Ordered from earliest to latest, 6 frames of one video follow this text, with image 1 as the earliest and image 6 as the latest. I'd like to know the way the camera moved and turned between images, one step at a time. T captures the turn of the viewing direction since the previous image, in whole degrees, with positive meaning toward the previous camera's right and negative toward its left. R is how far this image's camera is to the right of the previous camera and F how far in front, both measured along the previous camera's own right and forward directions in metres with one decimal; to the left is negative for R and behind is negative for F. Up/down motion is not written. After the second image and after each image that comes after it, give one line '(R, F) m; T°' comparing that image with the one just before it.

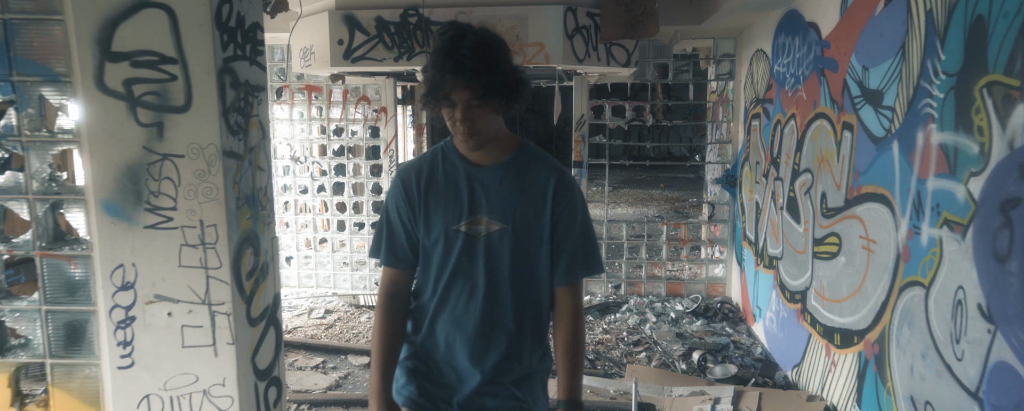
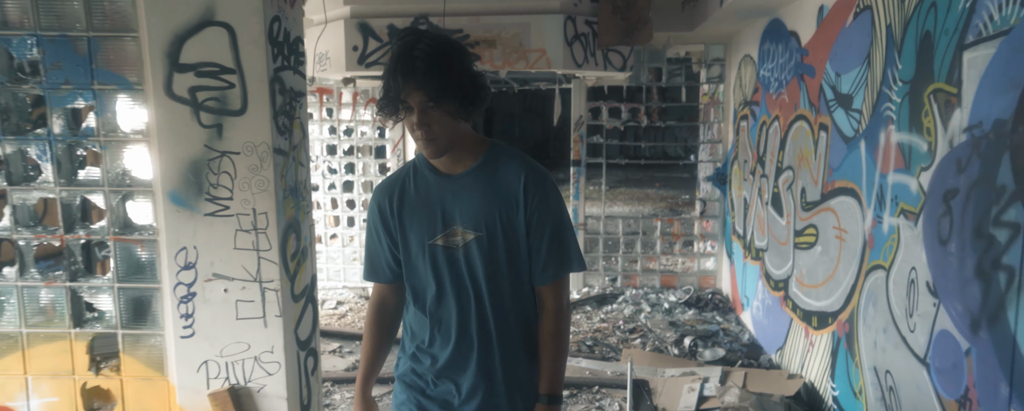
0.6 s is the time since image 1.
(-0.1, -0.3) m; 0°
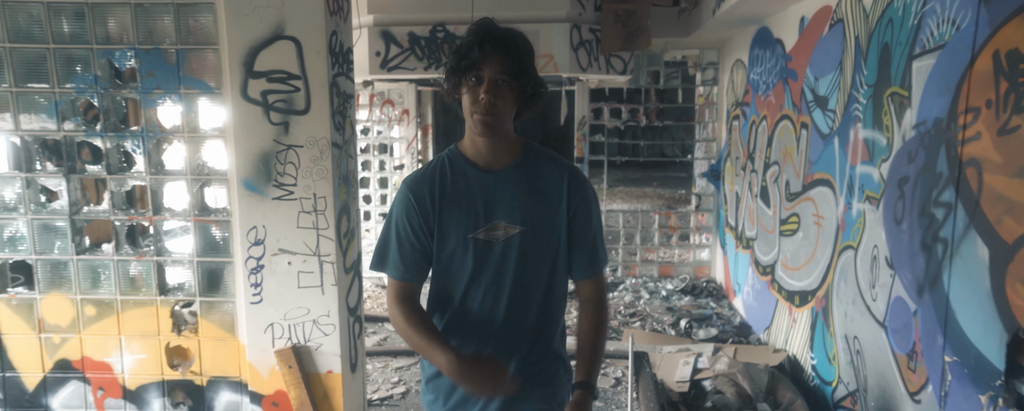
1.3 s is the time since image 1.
(-0.1, -0.4) m; 0°
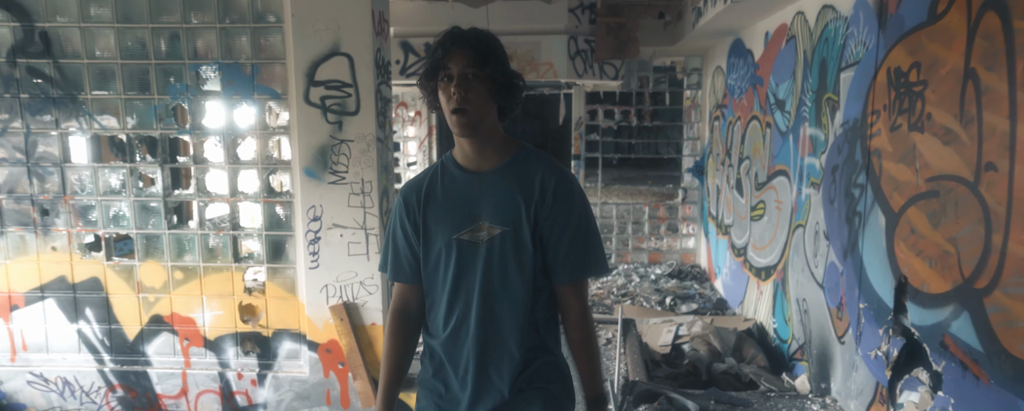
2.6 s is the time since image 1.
(-0.1, -0.7) m; 0°
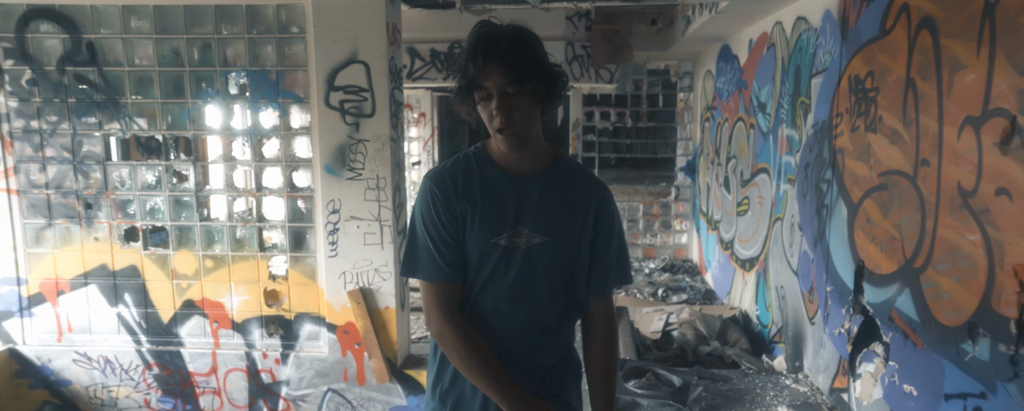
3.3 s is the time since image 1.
(0.0, -0.3) m; 0°
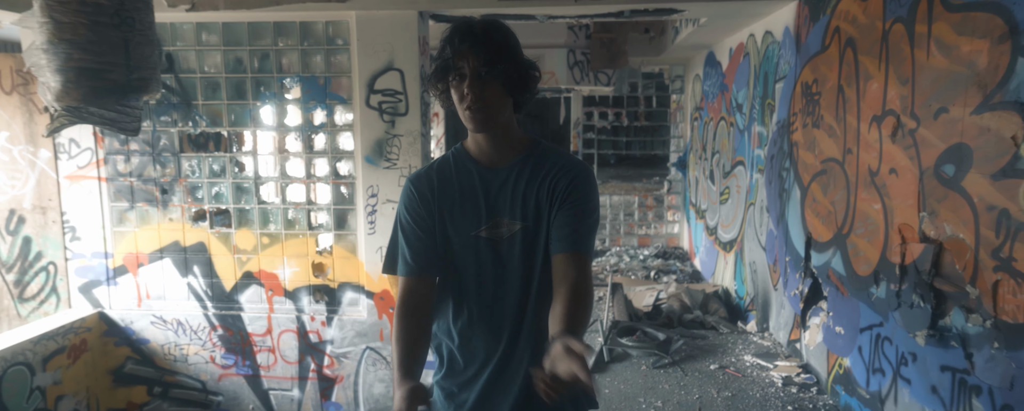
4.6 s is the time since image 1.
(-0.1, -0.7) m; 0°
